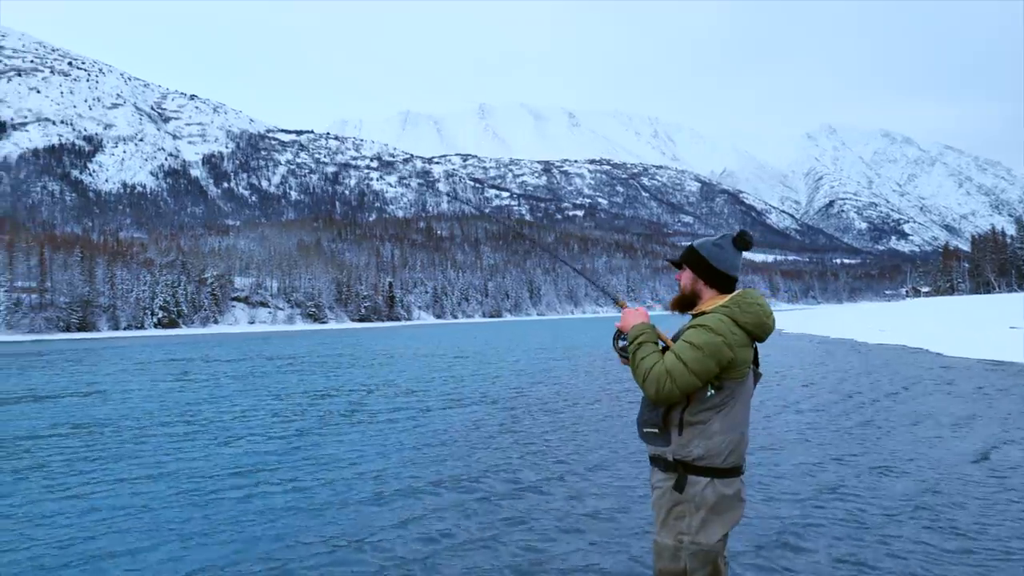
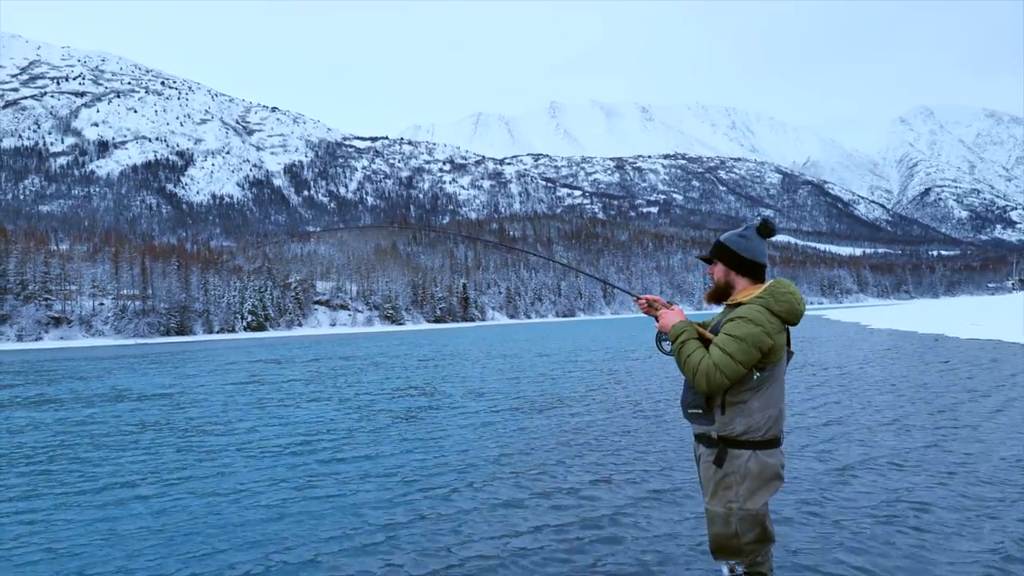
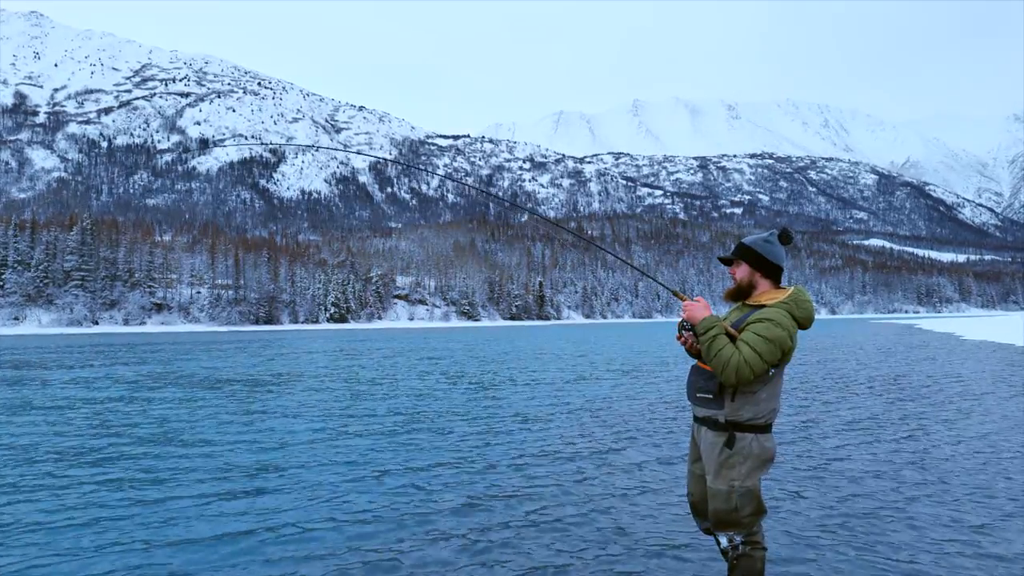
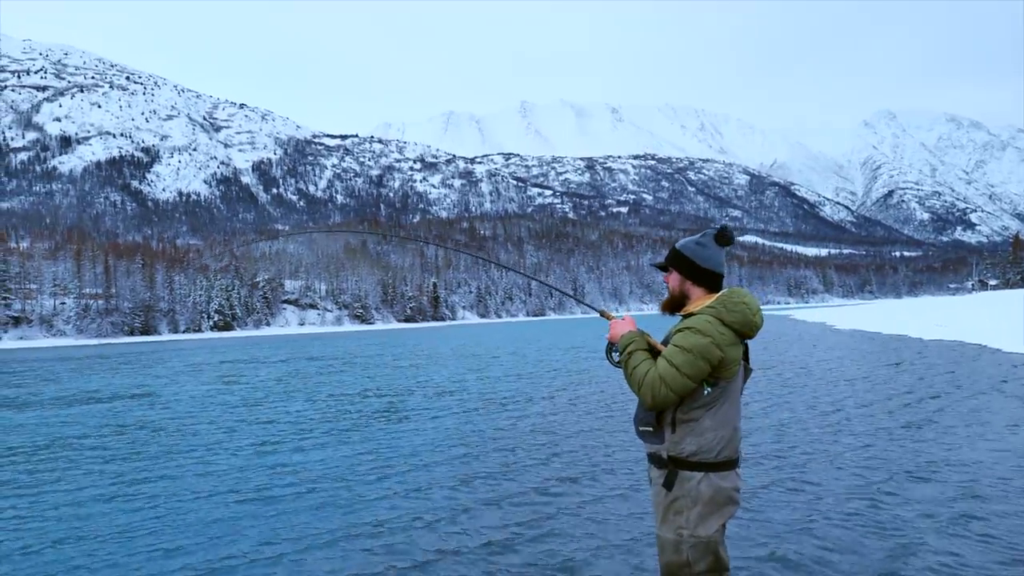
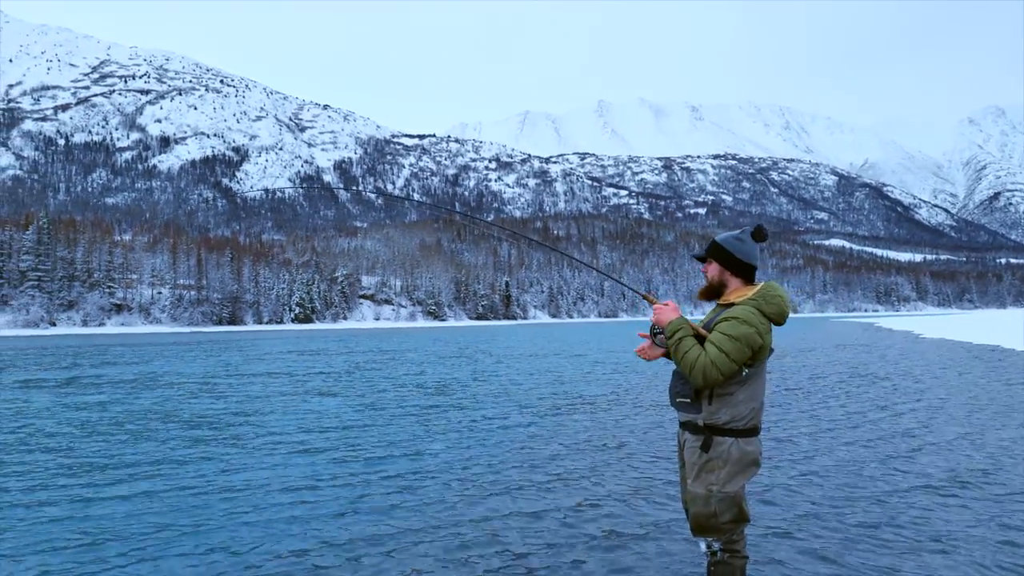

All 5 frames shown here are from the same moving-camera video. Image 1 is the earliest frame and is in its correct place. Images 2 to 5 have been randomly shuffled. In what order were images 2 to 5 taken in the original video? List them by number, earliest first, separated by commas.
4, 2, 5, 3
